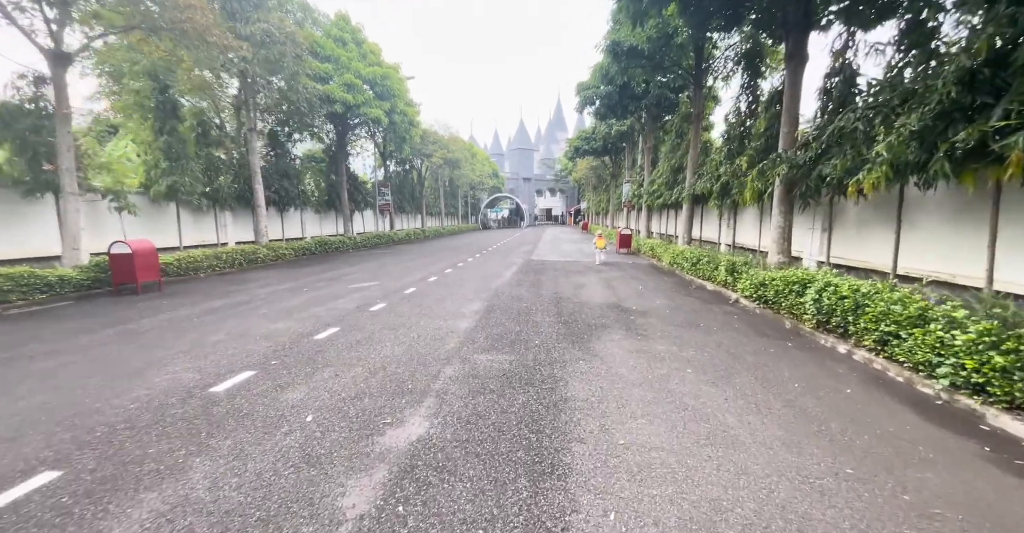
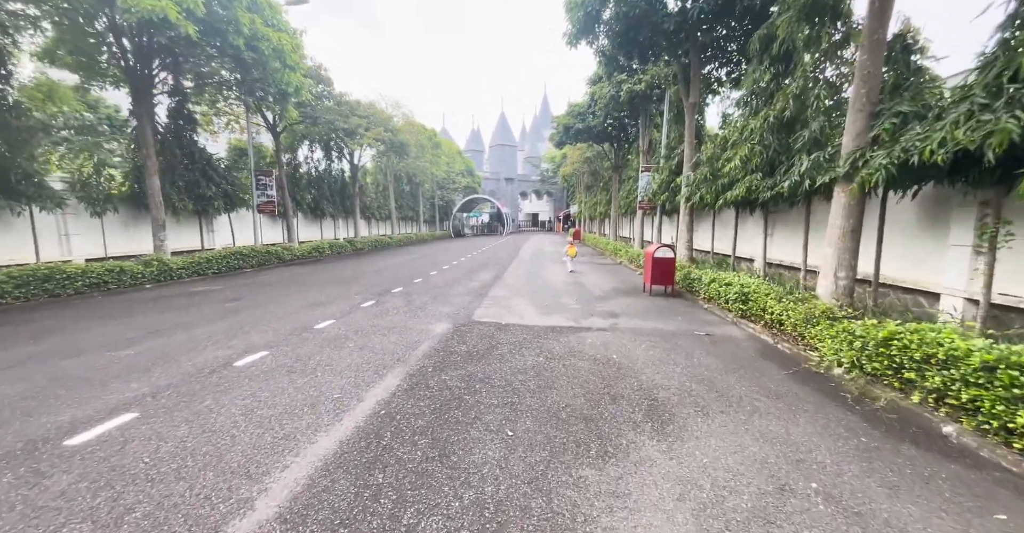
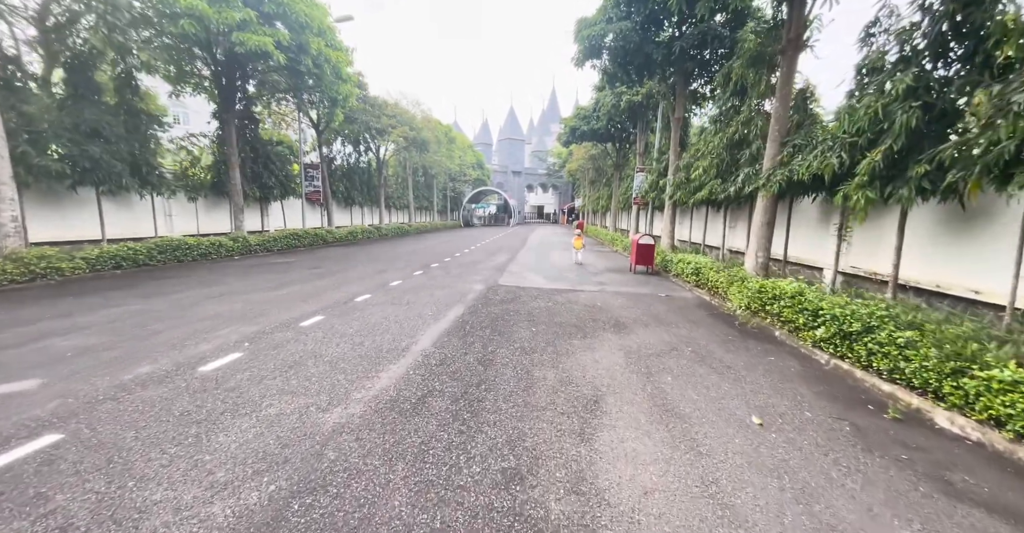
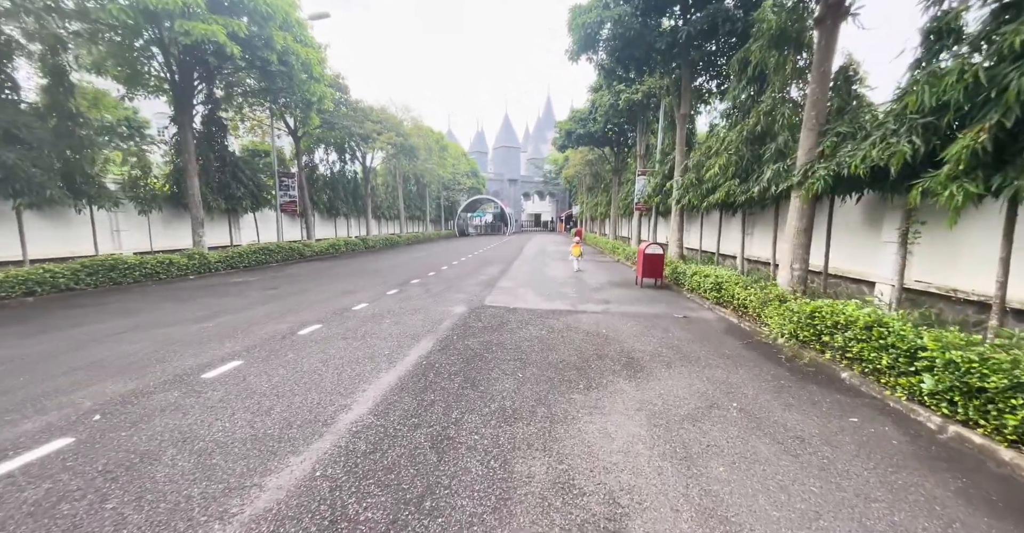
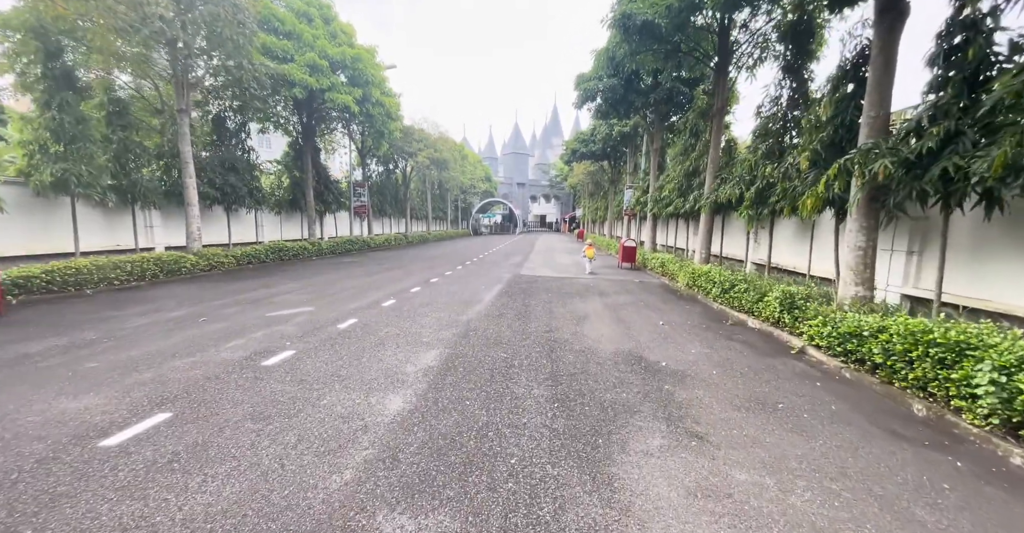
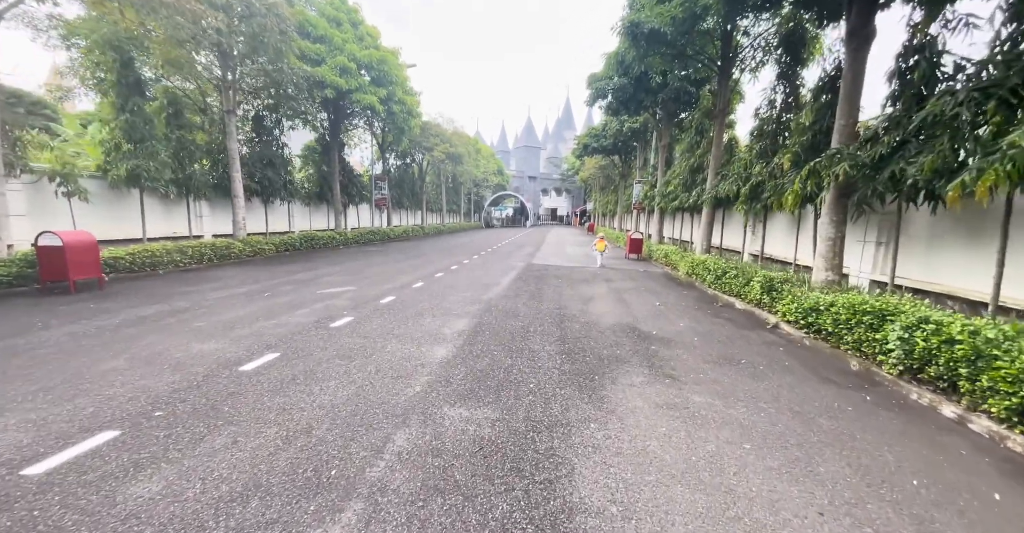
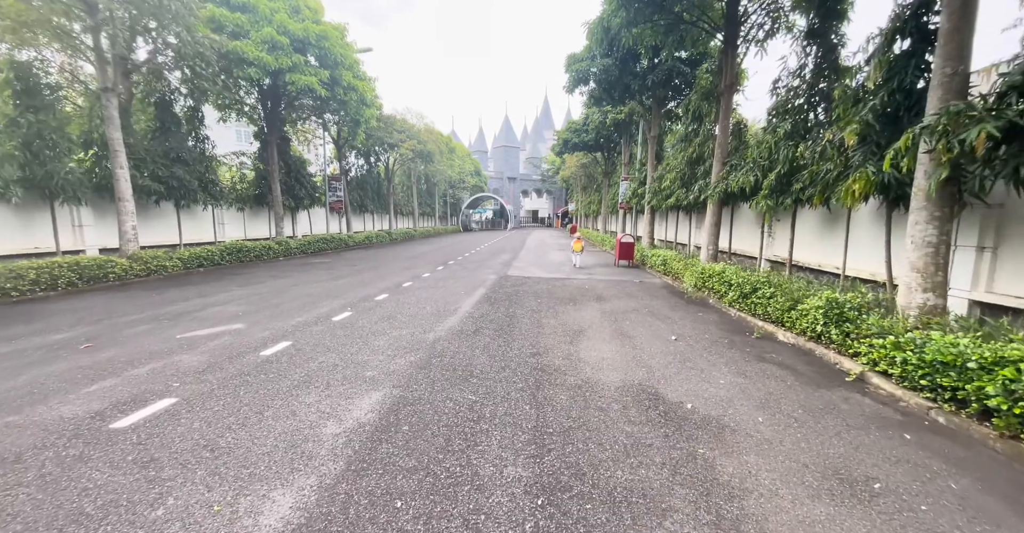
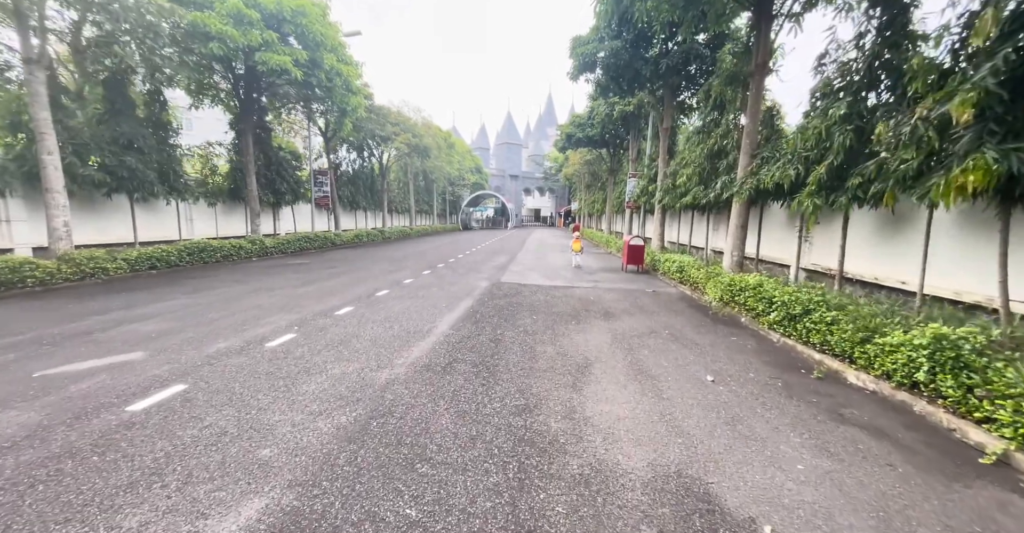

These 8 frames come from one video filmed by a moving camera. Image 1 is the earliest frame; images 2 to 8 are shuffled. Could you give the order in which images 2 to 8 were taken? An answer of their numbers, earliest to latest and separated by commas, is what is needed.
6, 5, 7, 8, 3, 4, 2
